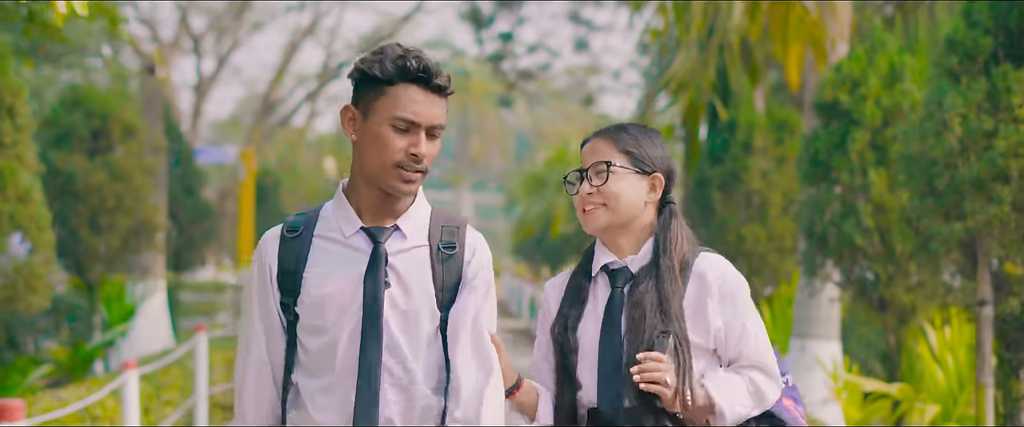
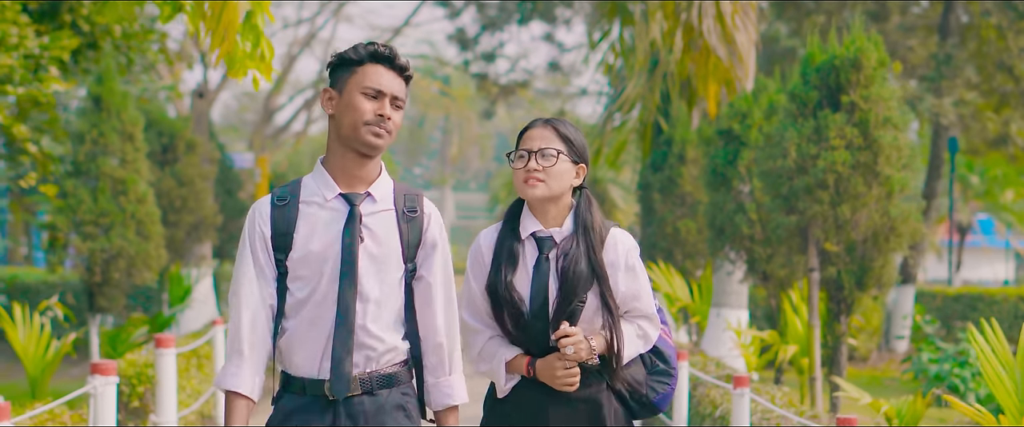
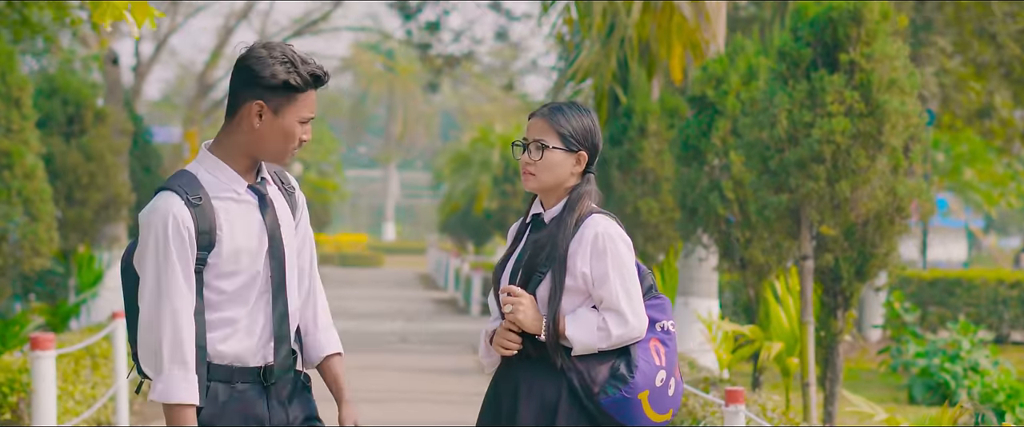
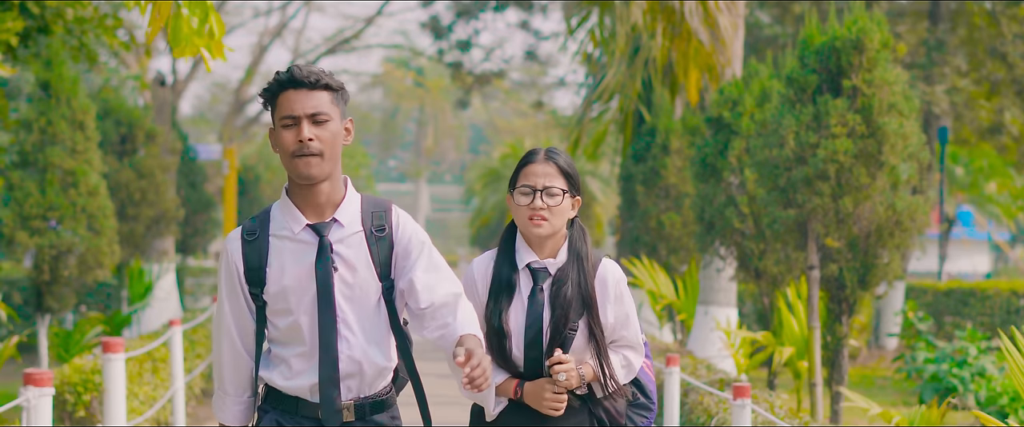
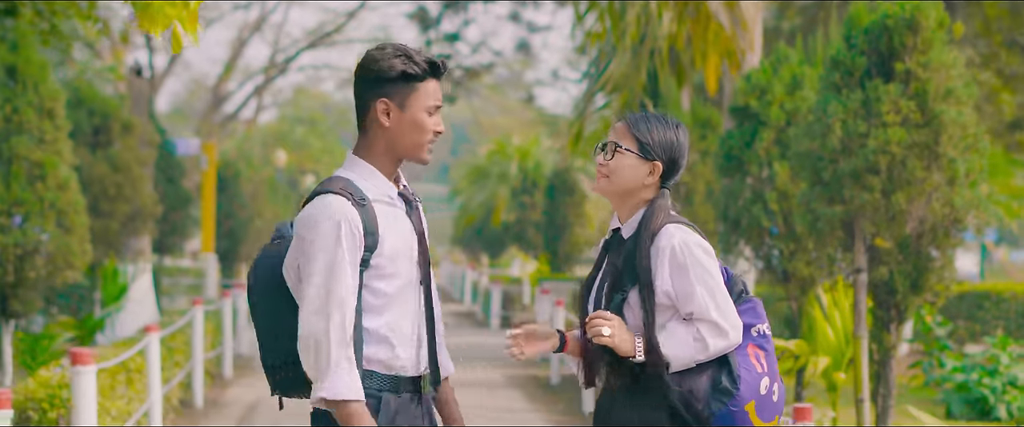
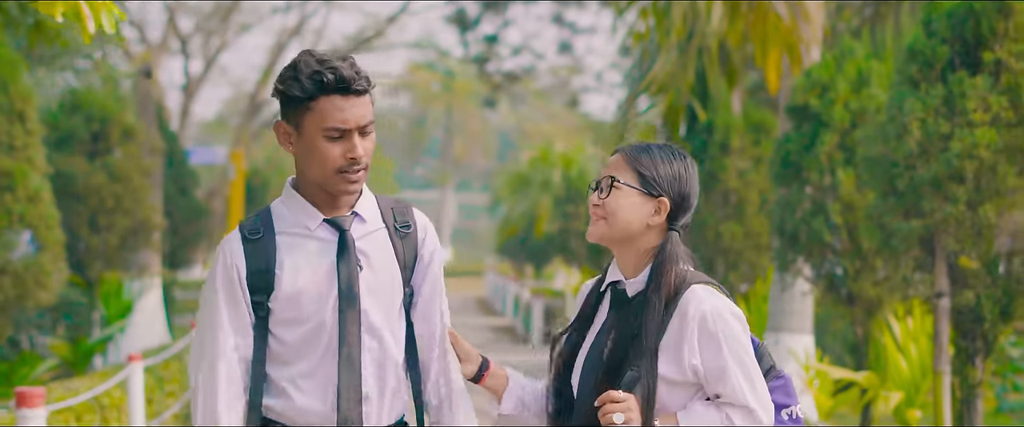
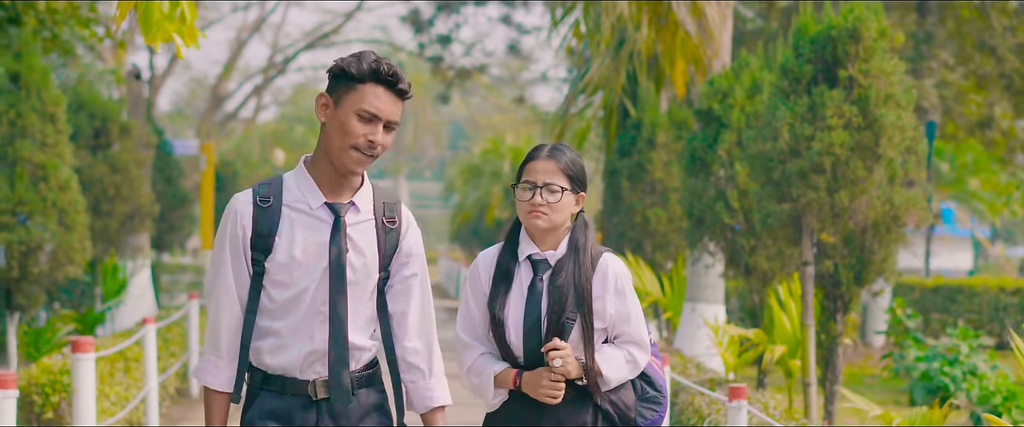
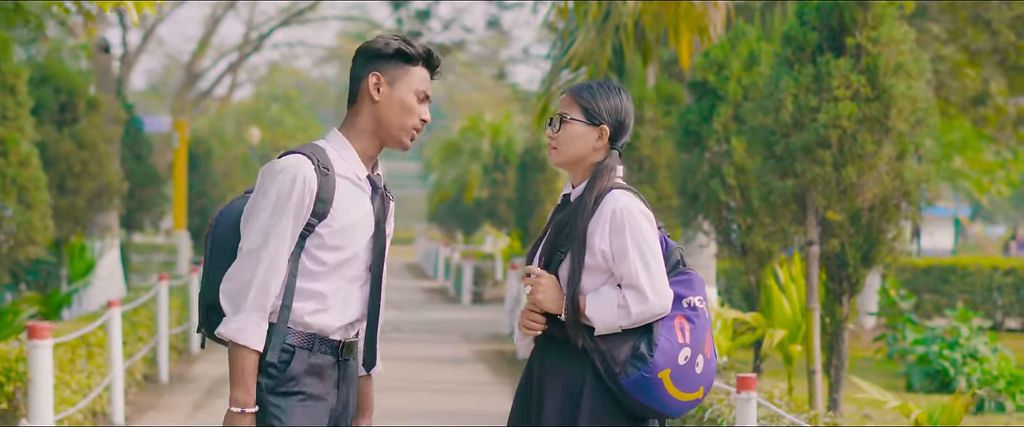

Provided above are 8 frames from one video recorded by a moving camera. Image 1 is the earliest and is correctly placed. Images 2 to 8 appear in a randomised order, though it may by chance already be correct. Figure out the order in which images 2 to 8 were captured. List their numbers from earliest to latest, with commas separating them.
6, 5, 8, 3, 7, 4, 2
